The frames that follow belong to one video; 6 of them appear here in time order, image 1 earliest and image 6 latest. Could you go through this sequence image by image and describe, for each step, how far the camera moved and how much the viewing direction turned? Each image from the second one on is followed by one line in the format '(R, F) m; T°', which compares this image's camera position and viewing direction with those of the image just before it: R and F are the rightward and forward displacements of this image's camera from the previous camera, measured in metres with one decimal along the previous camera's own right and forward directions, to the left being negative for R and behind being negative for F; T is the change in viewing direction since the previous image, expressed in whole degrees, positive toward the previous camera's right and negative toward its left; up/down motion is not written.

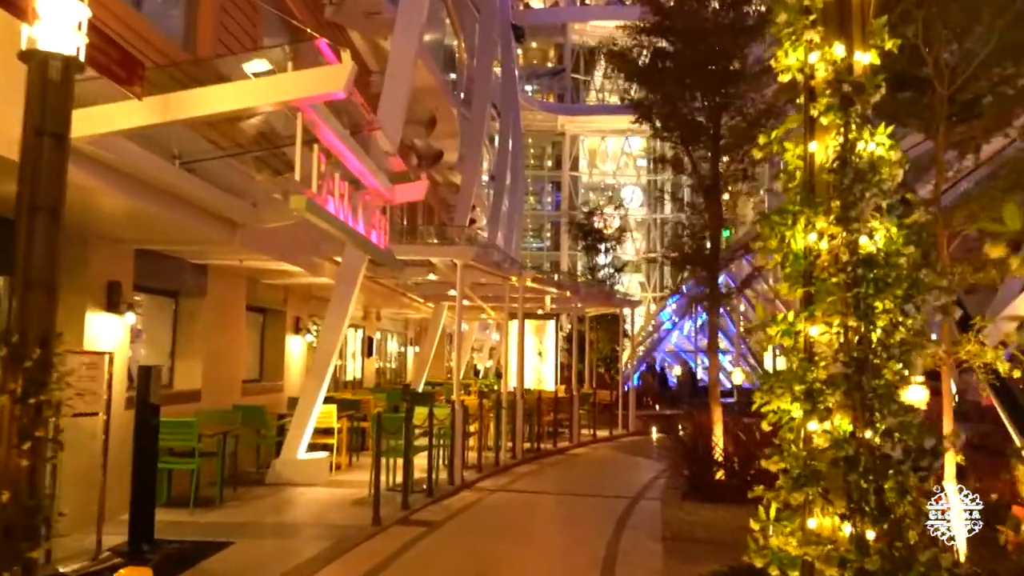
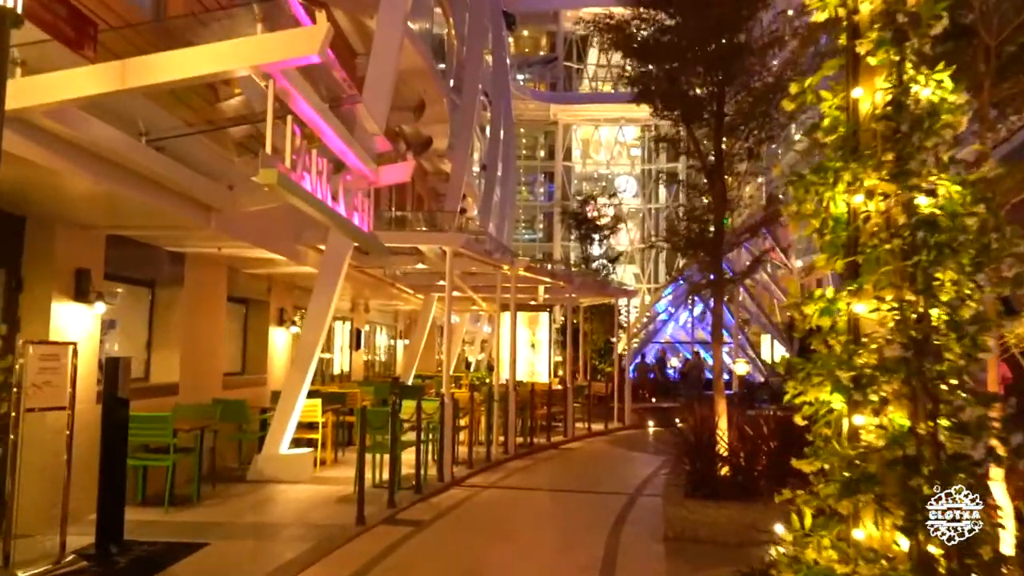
(0.0, +0.6) m; 0°
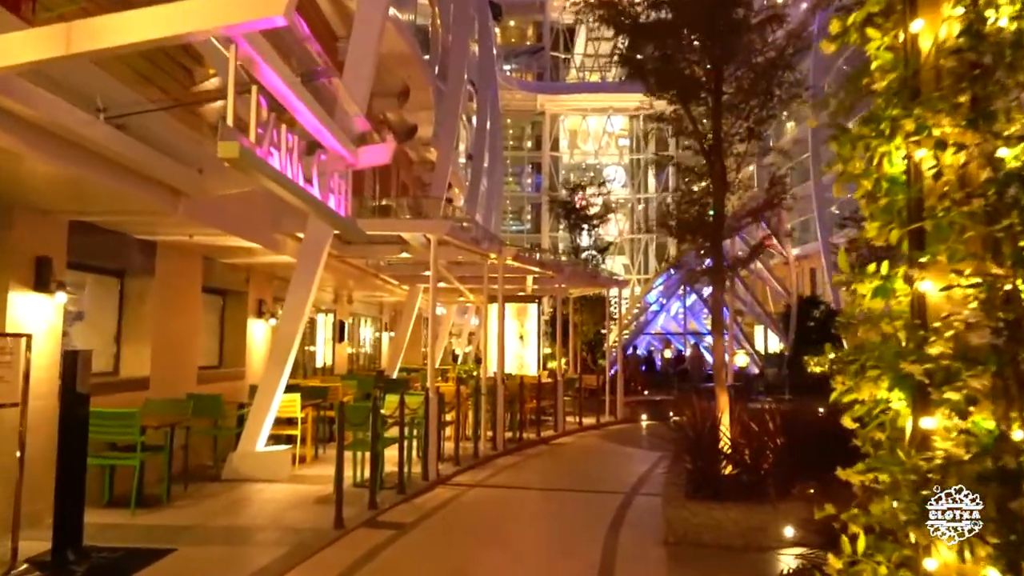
(0.0, +0.6) m; +1°
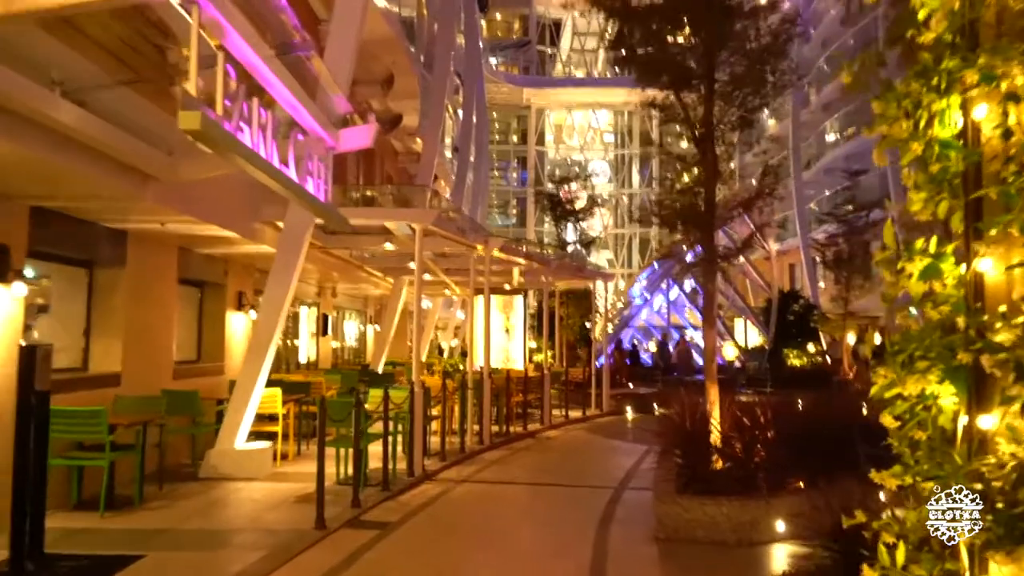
(0.0, +0.4) m; +1°
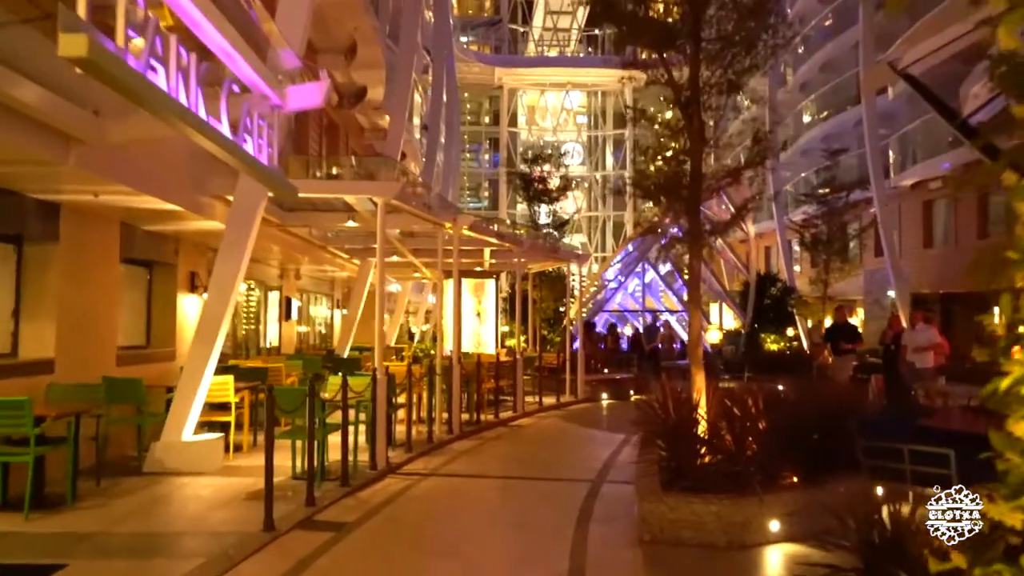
(0.0, +0.9) m; +2°
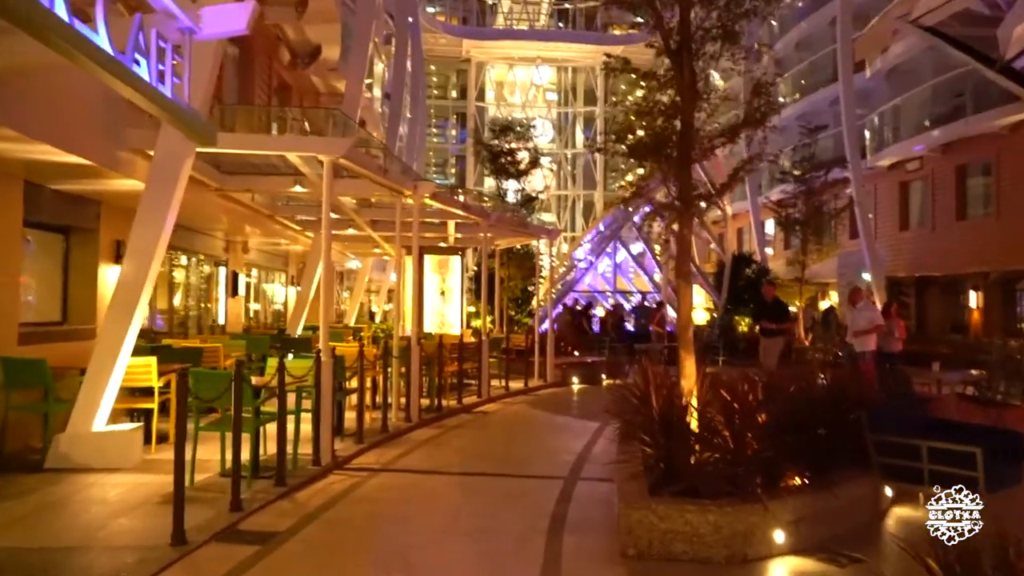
(0.0, +1.4) m; +2°
